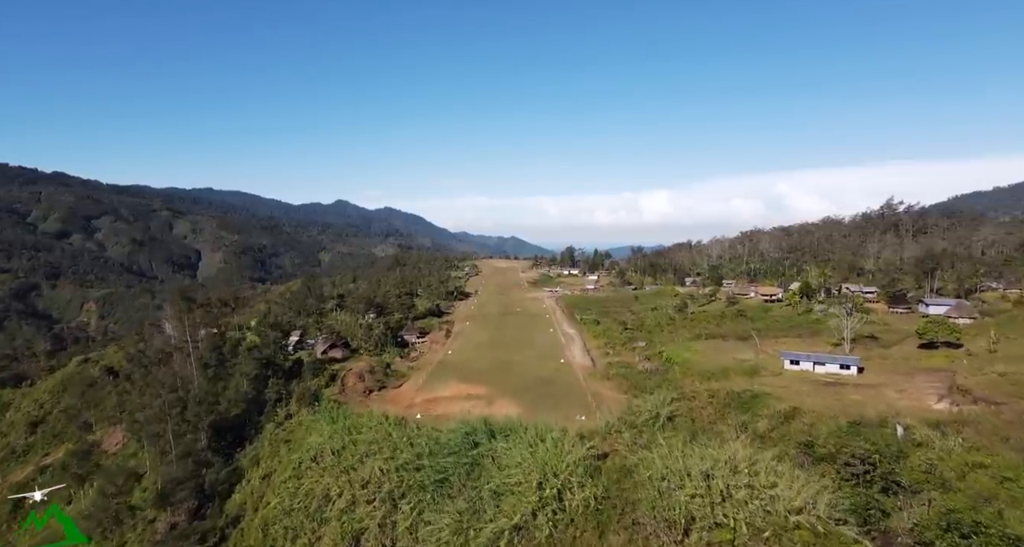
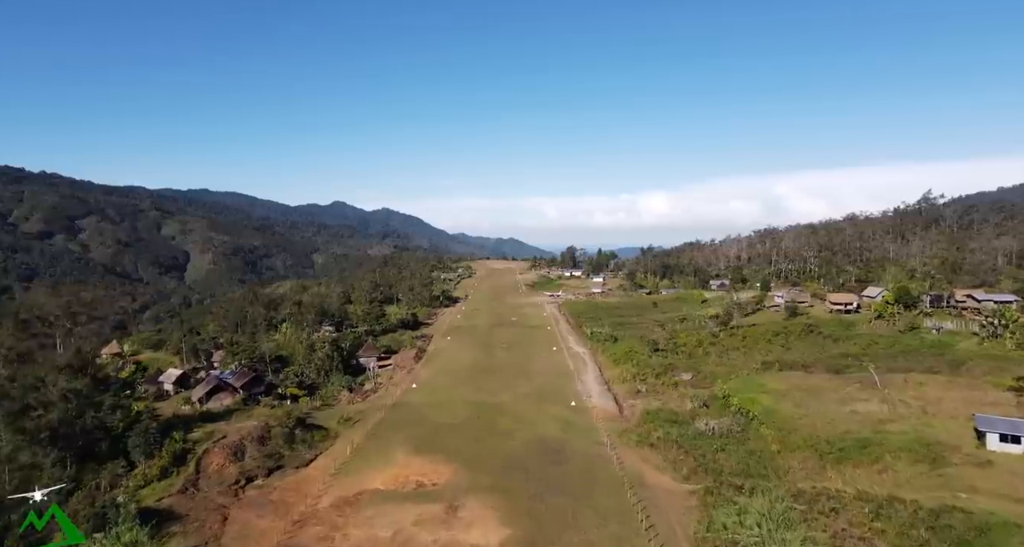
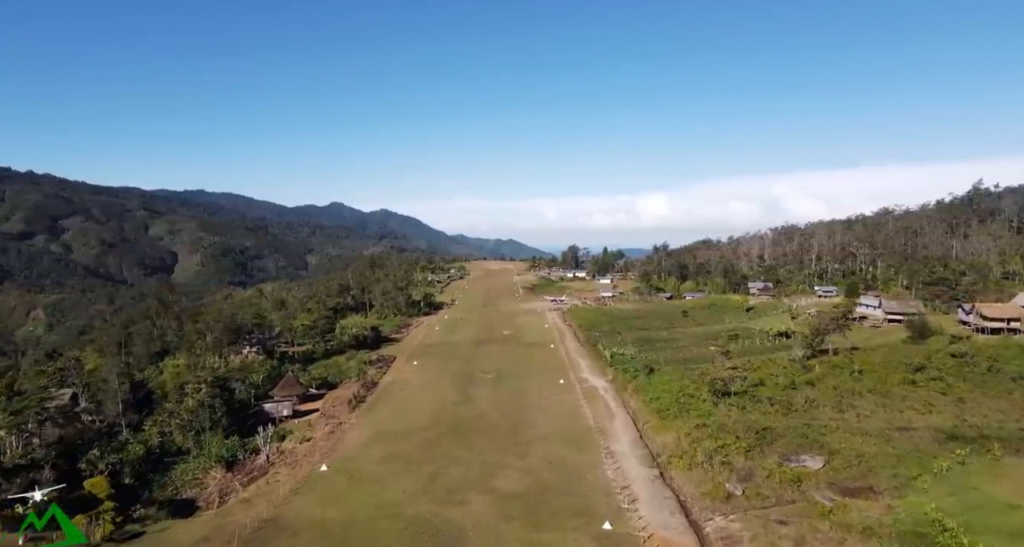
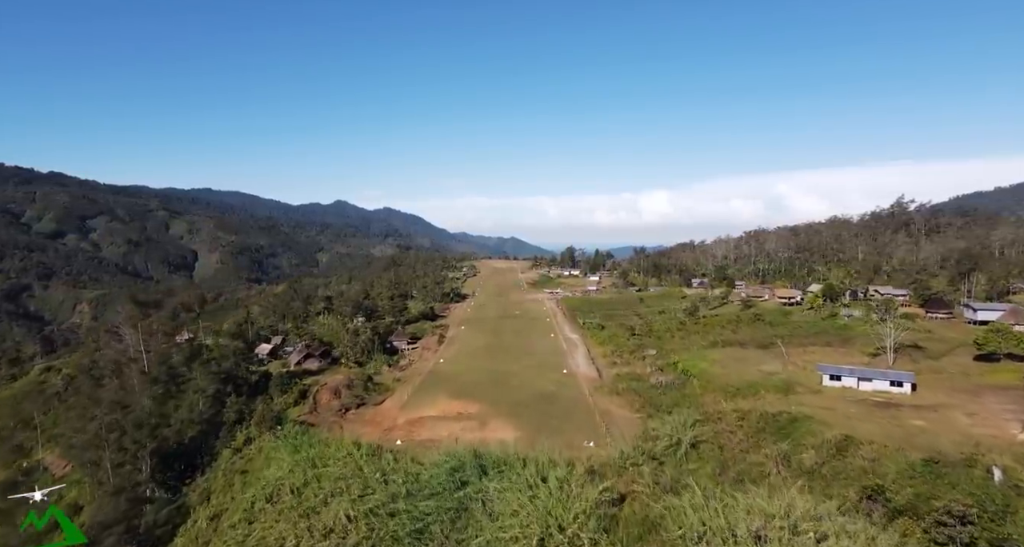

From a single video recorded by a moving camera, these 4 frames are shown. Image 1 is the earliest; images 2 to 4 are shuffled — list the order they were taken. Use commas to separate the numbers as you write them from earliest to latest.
4, 2, 3
